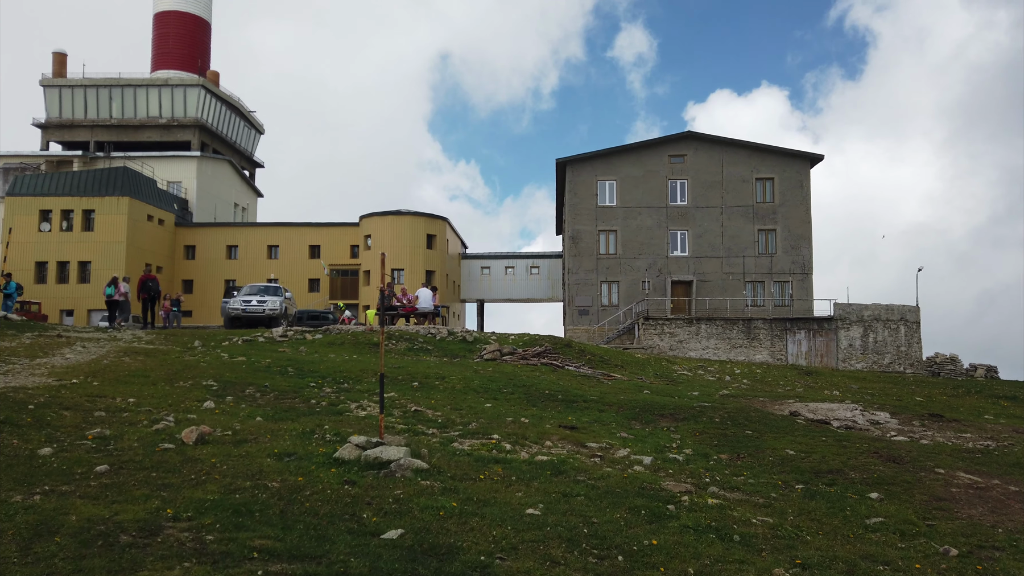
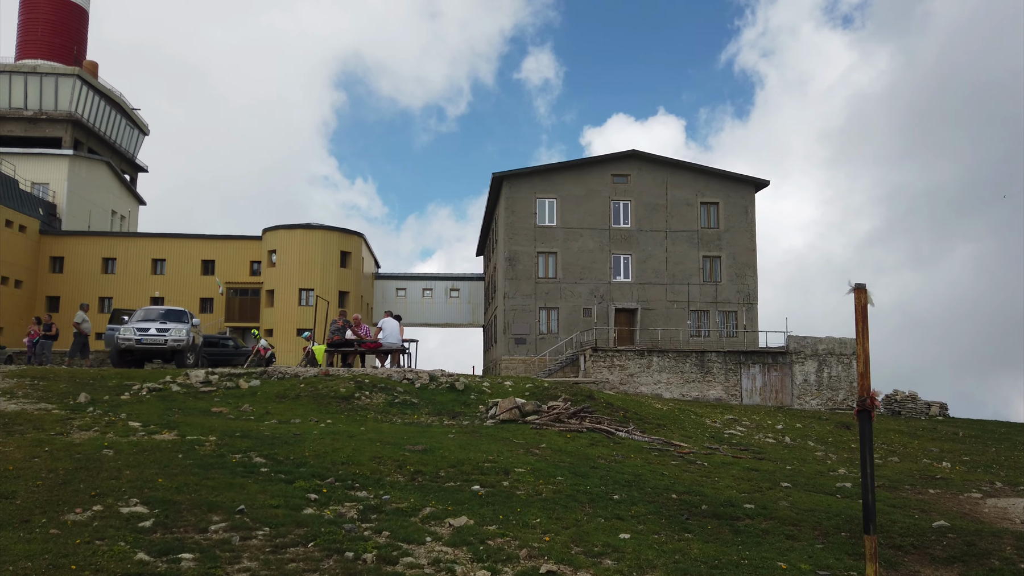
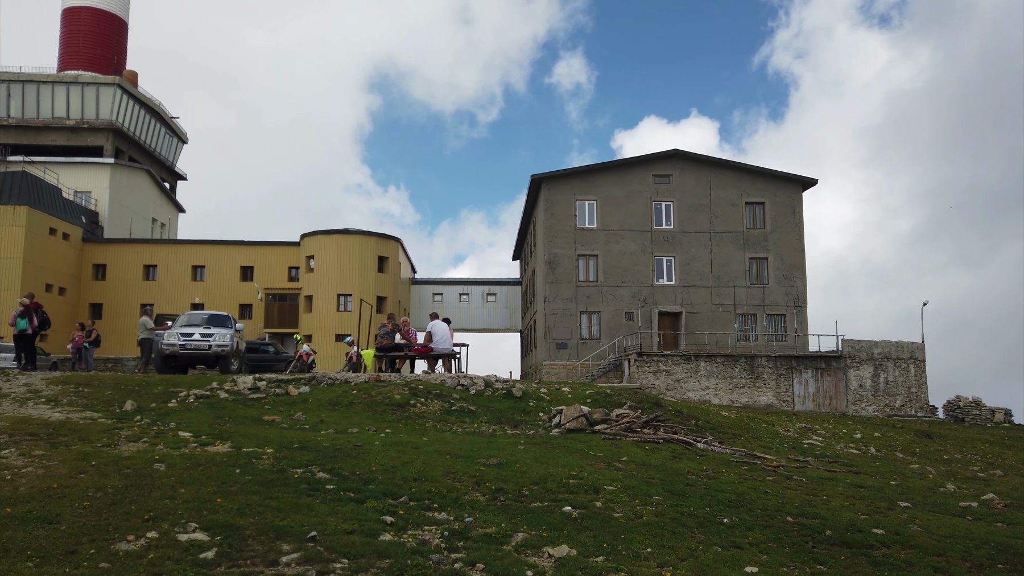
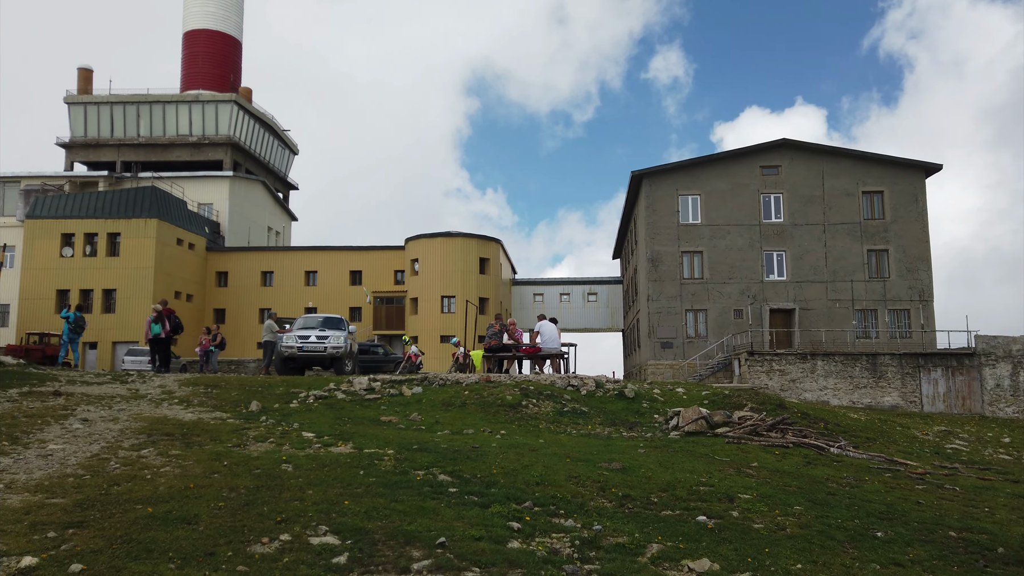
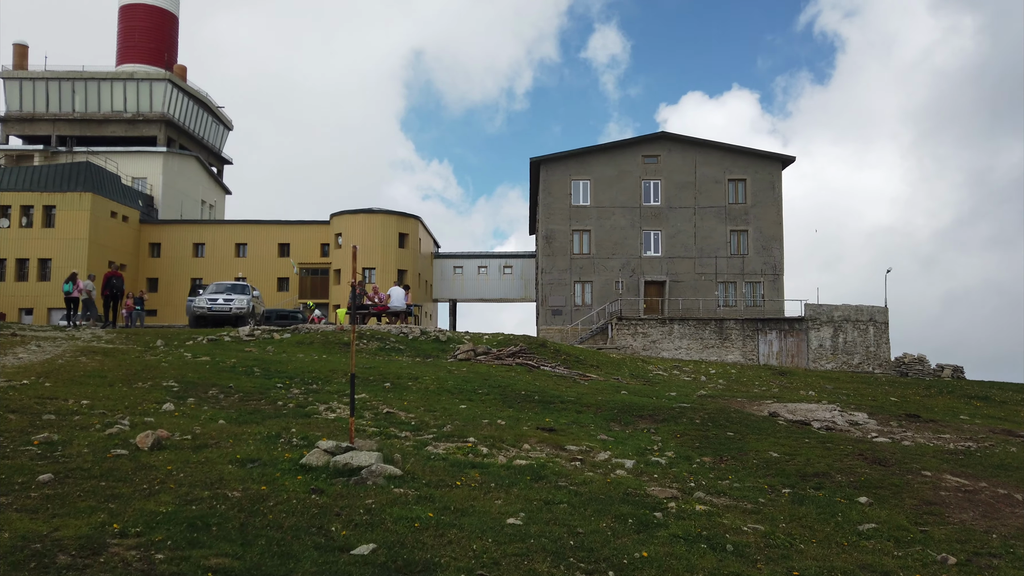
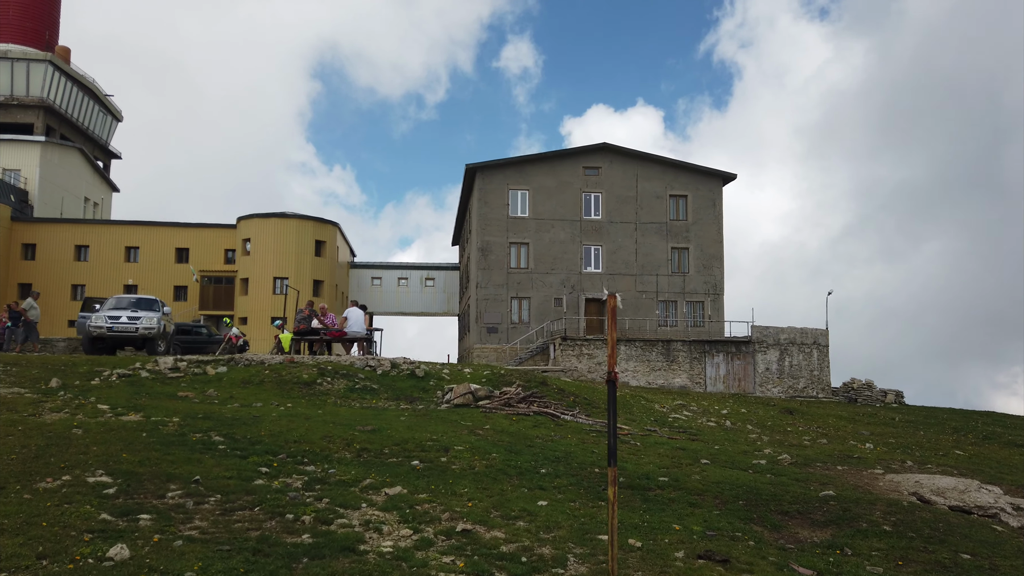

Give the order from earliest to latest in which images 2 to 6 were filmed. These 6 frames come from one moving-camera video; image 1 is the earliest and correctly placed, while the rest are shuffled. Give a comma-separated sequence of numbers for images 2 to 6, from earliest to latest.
5, 6, 2, 3, 4
